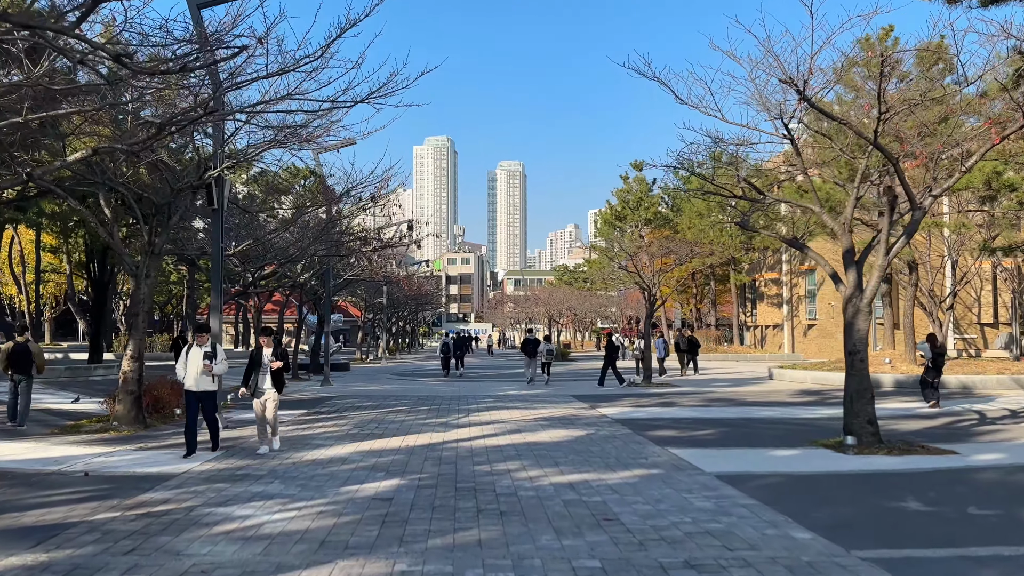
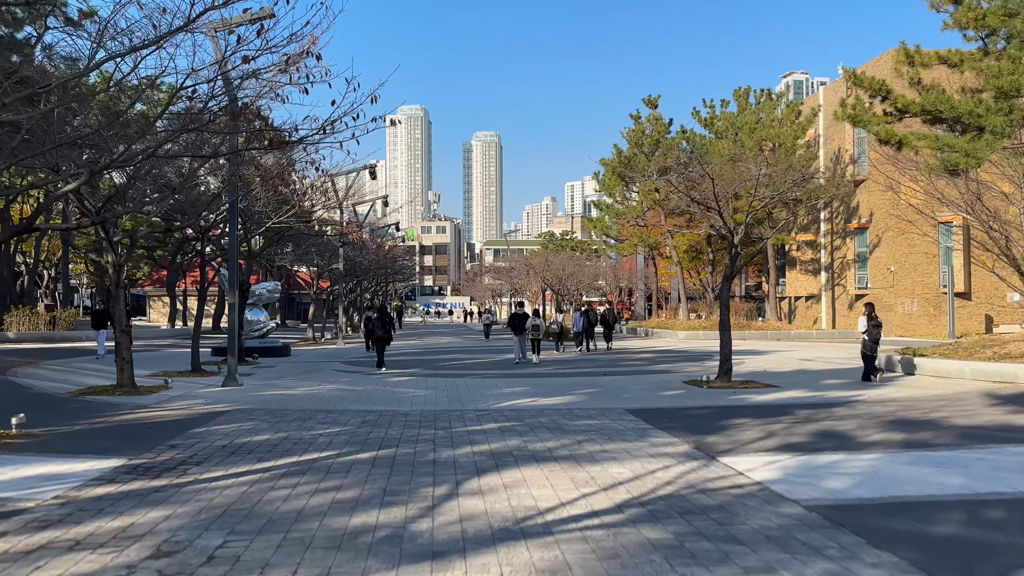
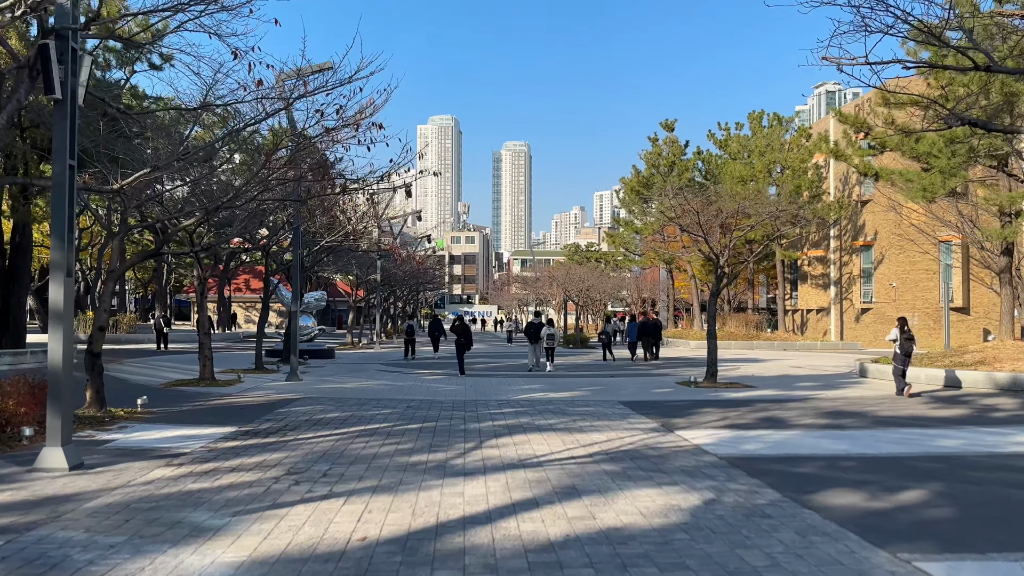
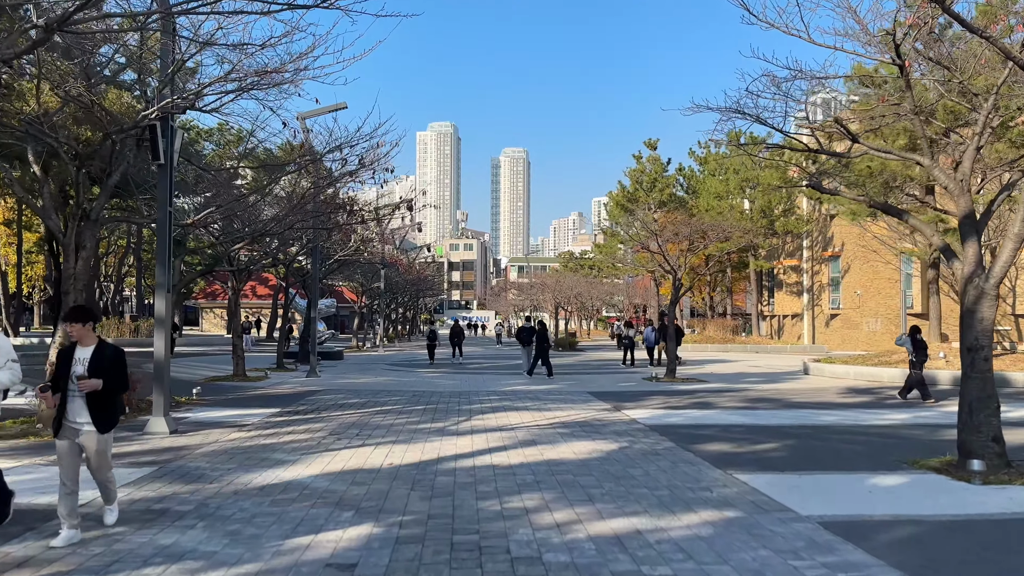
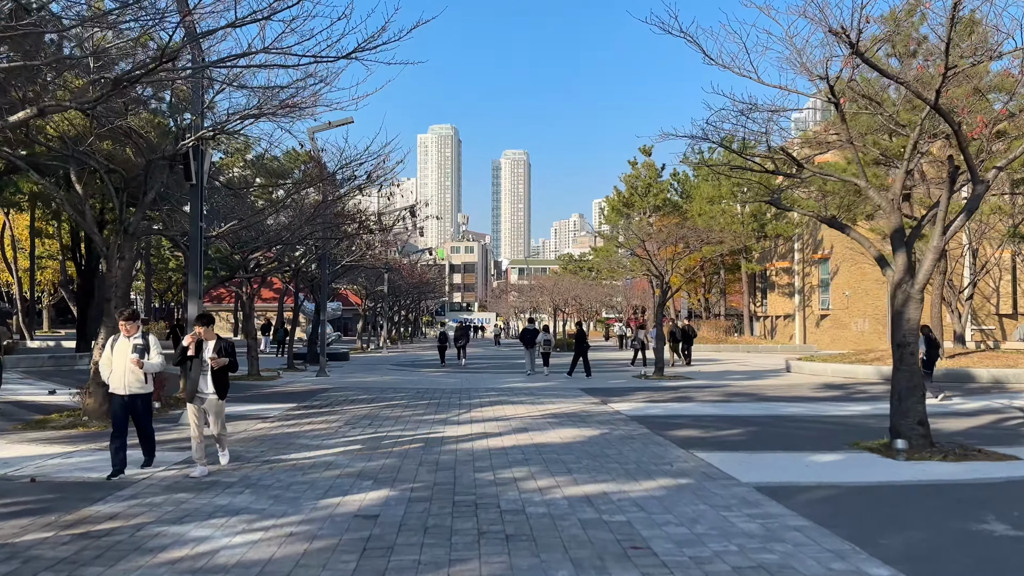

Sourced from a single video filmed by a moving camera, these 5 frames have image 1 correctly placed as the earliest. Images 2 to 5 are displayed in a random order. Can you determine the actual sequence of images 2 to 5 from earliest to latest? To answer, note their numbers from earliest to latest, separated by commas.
5, 4, 3, 2
